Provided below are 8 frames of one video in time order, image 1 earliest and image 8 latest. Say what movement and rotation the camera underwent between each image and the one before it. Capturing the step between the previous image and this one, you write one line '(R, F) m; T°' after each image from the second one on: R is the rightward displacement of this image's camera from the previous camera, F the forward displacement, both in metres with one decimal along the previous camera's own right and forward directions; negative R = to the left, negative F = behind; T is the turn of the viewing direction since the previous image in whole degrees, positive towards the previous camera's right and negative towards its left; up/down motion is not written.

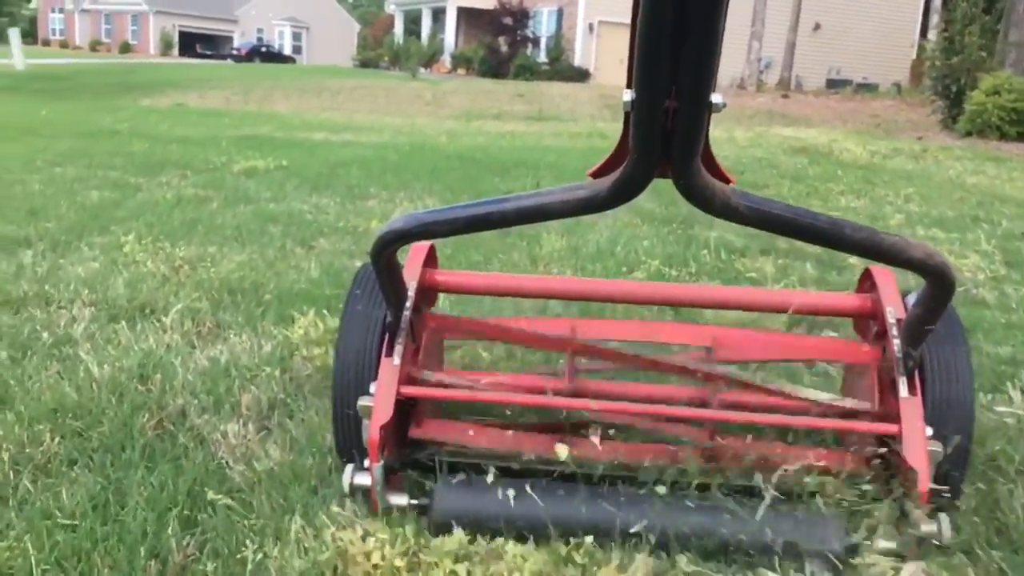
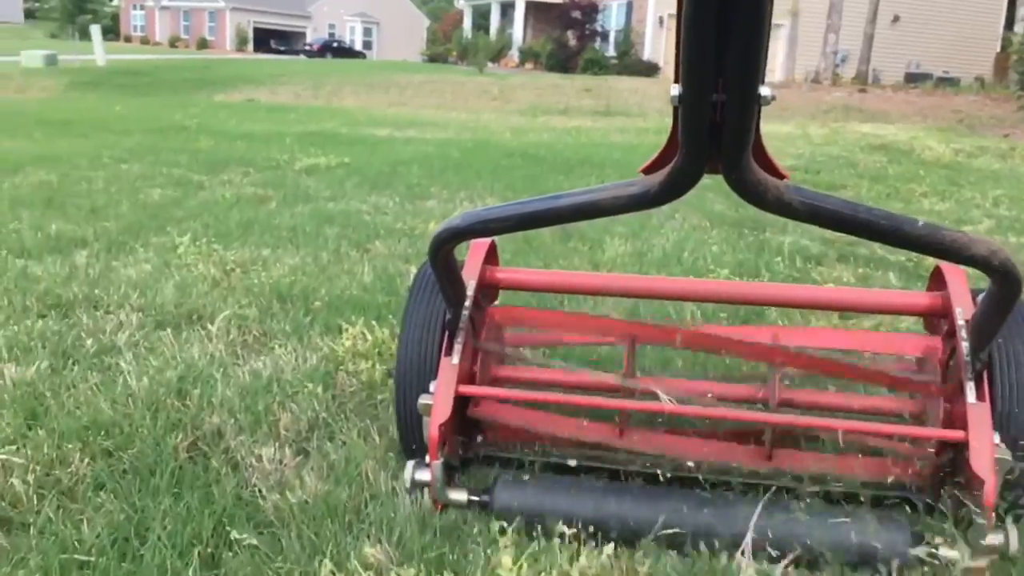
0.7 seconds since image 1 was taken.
(0.0, +0.2) m; -4°
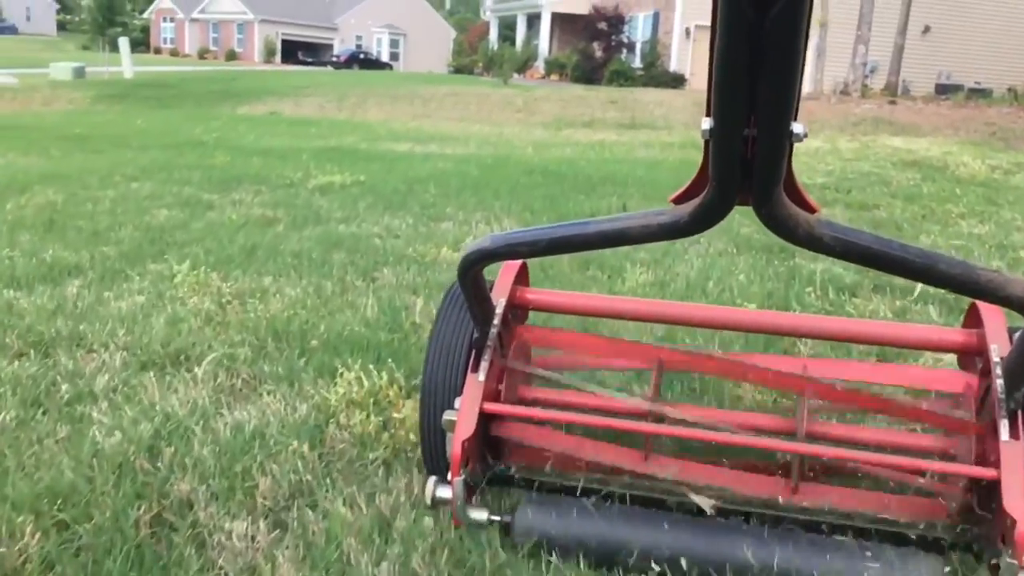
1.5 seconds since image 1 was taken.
(0.0, +0.2) m; -1°
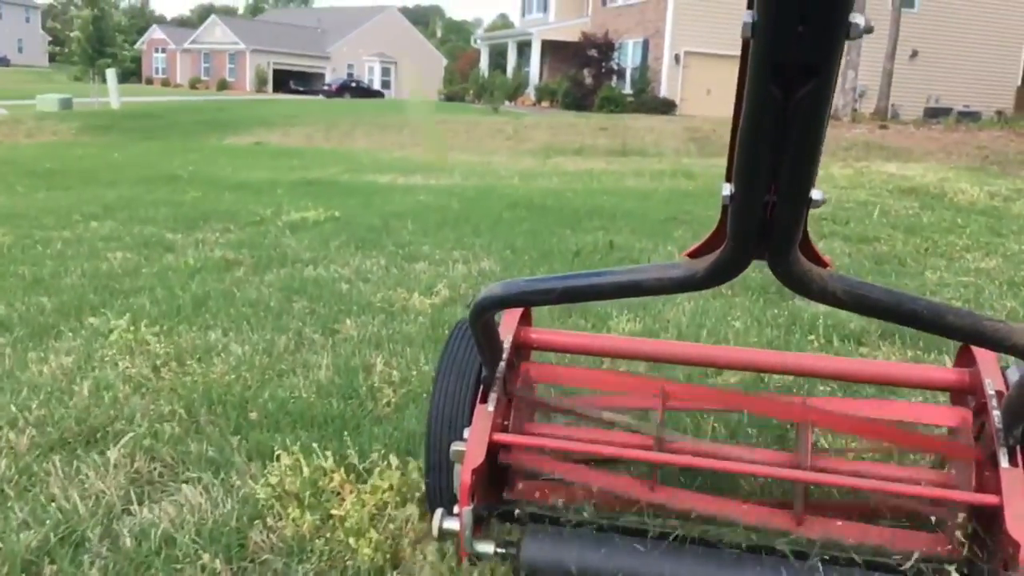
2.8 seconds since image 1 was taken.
(+0.1, +0.4) m; 0°
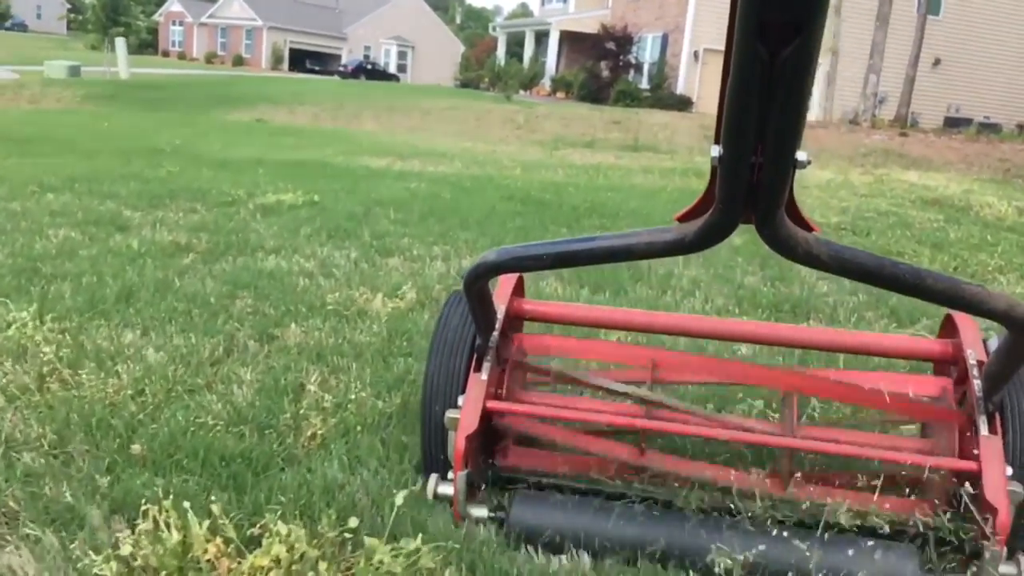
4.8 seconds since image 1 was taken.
(+0.1, +0.6) m; 0°
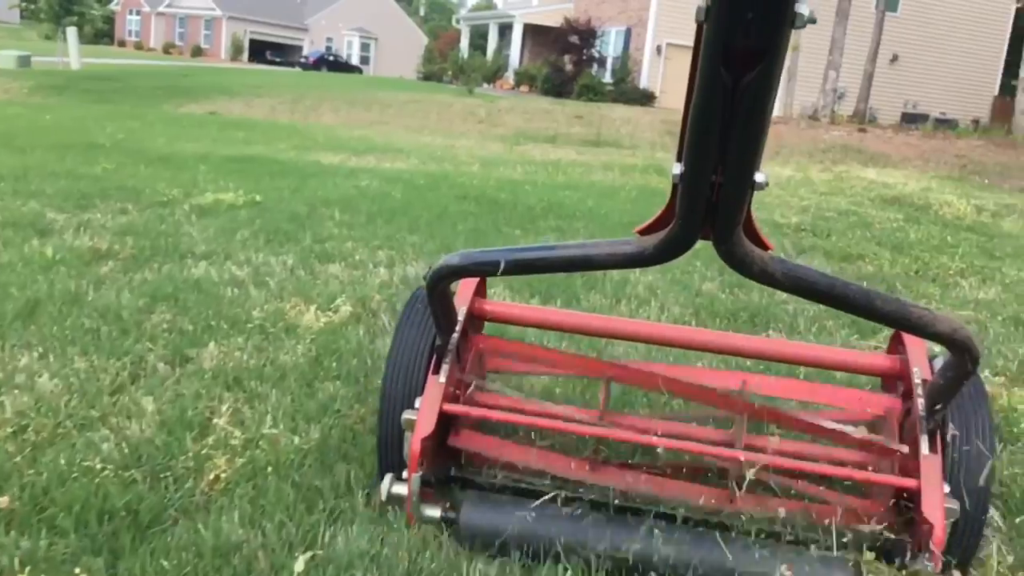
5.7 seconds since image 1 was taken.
(+0.1, +0.3) m; +2°
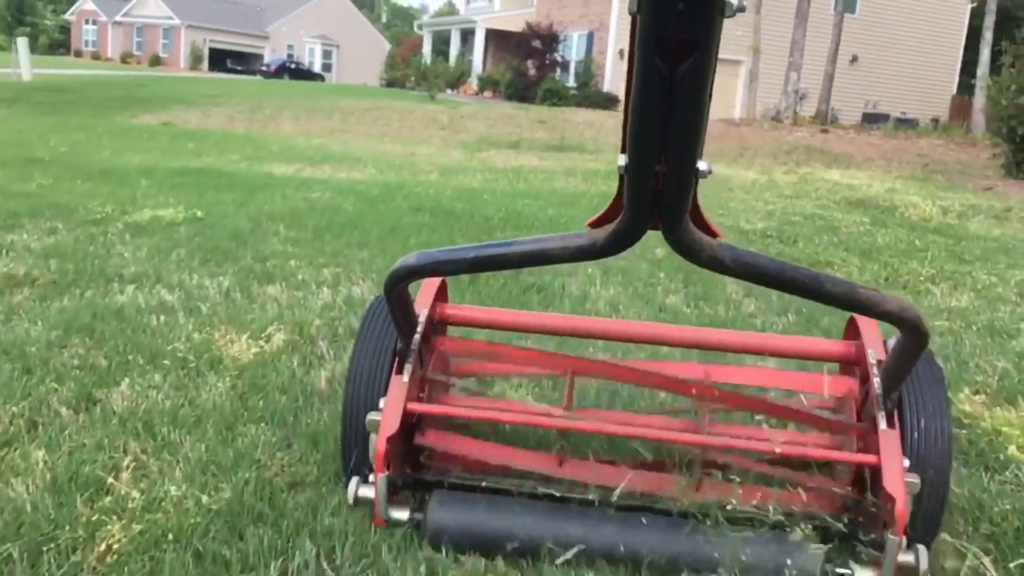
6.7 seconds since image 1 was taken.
(+0.1, +0.3) m; +2°
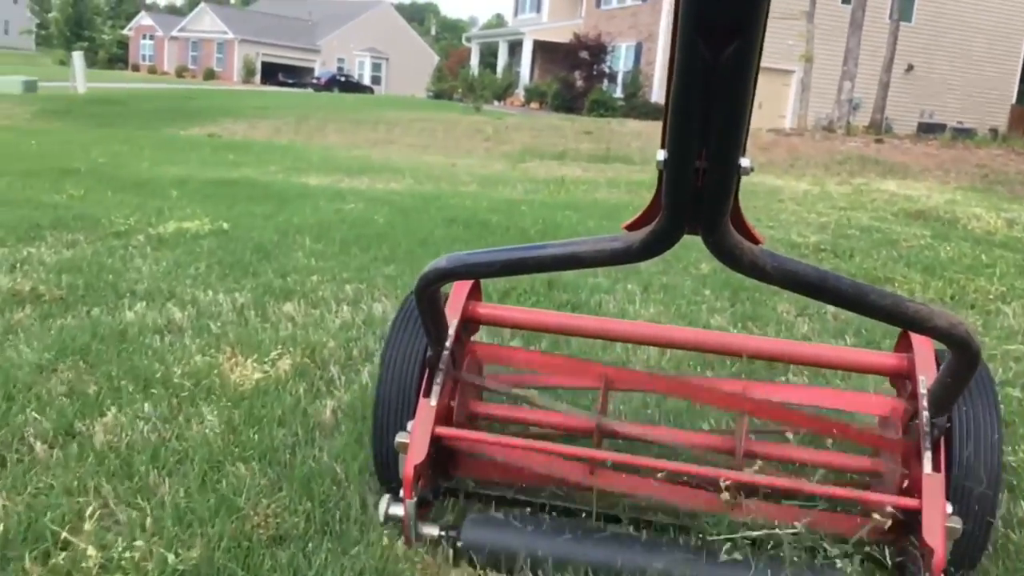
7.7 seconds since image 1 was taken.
(+0.1, +0.3) m; -3°
